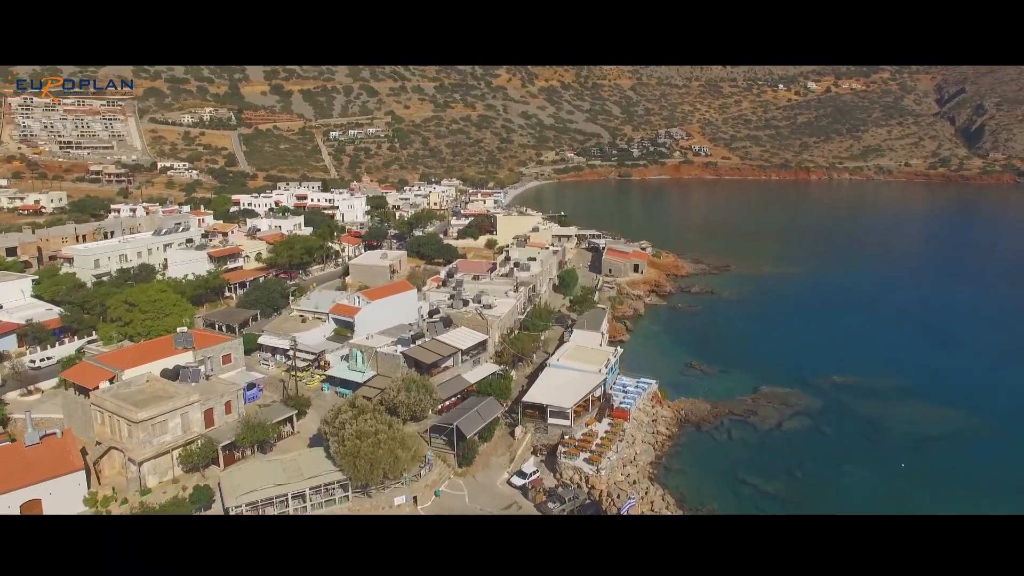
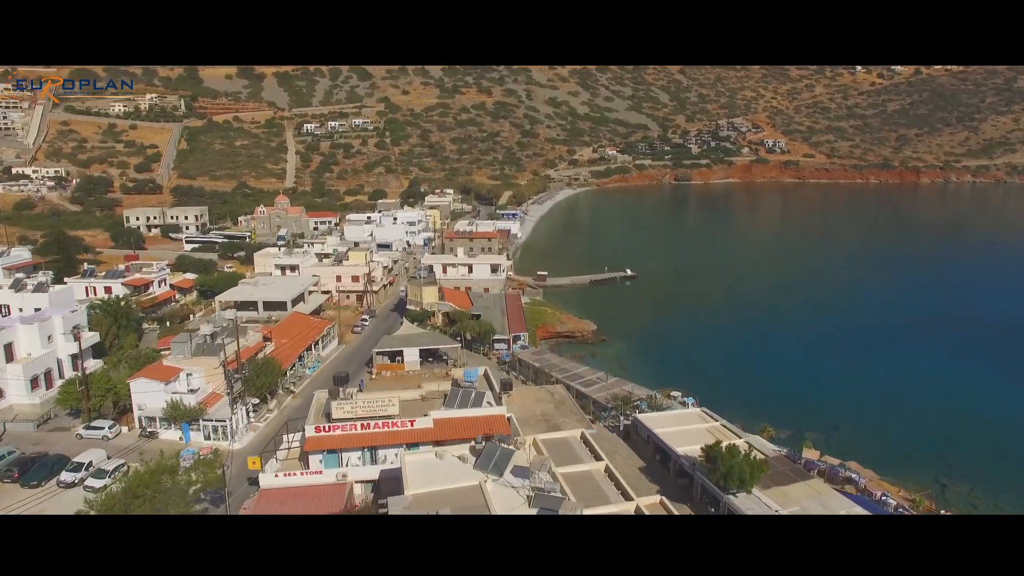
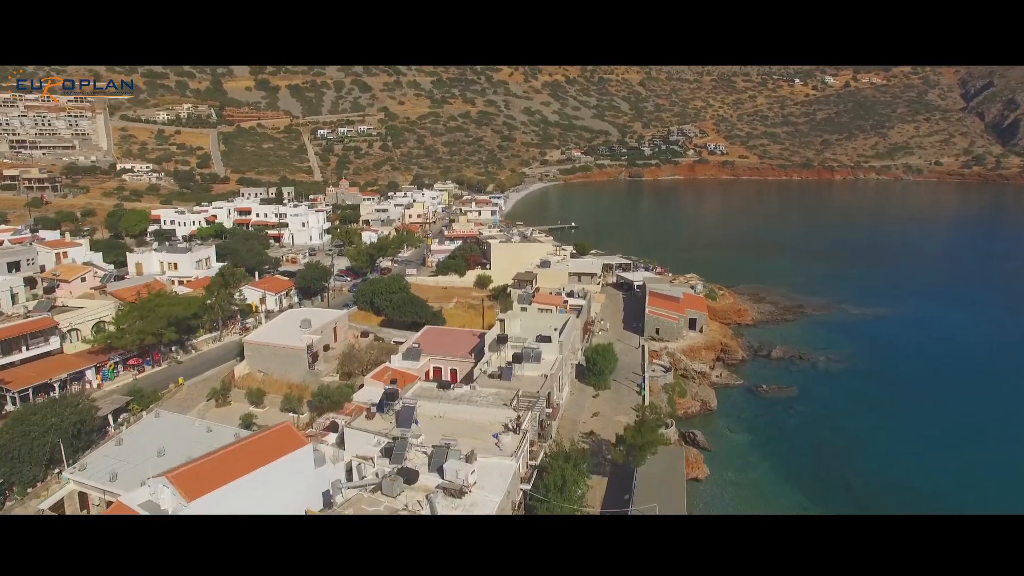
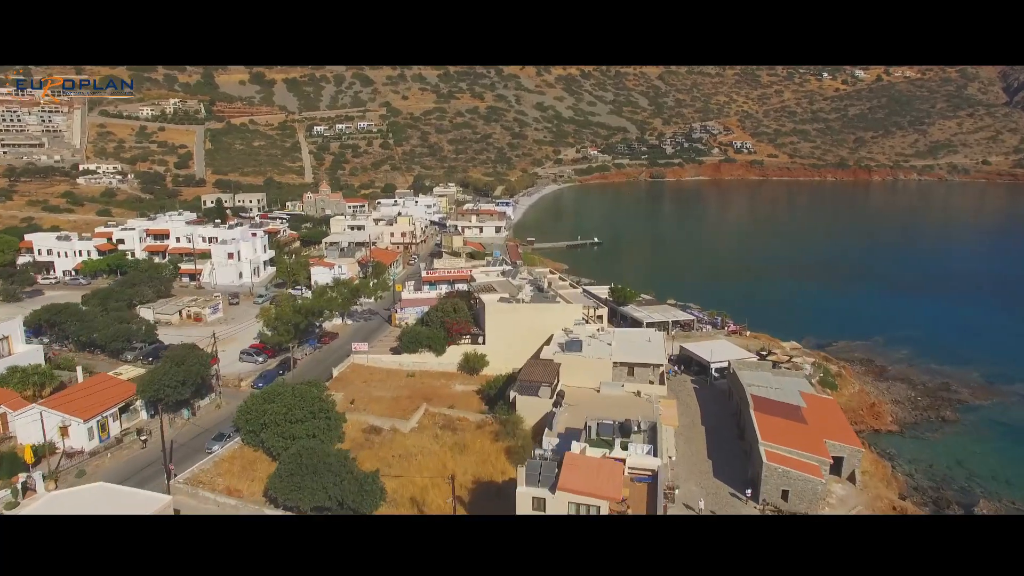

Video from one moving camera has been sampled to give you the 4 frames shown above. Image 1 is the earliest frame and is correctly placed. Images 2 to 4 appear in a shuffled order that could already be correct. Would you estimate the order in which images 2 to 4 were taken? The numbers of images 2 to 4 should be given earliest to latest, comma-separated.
3, 4, 2
